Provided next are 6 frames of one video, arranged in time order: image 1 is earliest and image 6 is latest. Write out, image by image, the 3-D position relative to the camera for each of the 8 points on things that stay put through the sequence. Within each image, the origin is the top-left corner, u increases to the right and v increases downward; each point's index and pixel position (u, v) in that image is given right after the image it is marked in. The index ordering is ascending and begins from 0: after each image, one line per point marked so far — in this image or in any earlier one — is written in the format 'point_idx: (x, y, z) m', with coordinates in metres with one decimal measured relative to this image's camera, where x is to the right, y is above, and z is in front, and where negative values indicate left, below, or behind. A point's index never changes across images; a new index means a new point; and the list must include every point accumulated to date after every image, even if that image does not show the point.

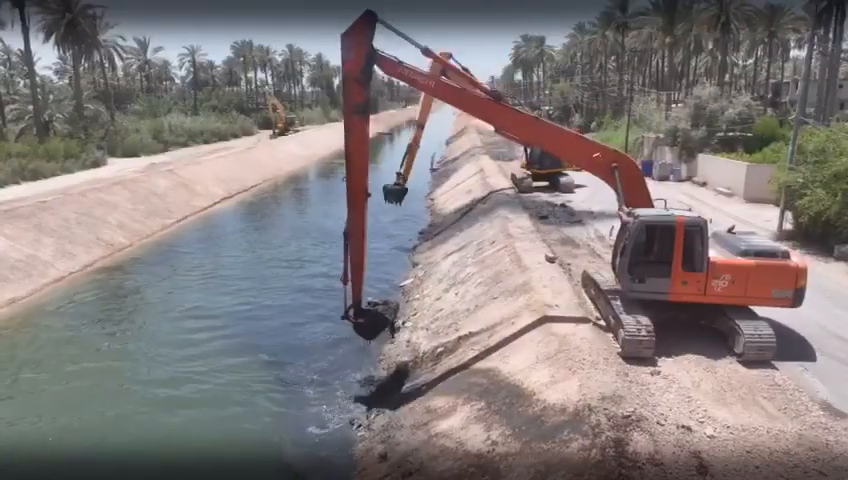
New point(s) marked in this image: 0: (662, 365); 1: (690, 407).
0: (+3.0, -1.6, +8.8) m
1: (+2.9, -1.8, +7.6) m
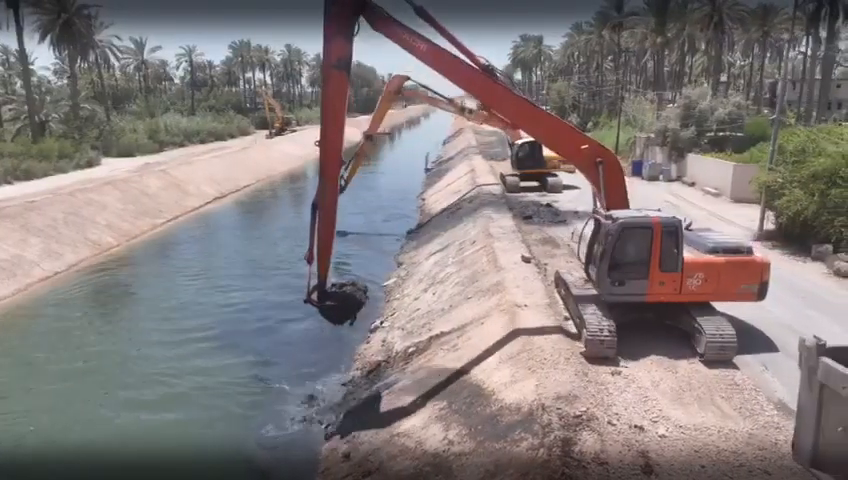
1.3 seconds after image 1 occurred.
0: (+2.5, -1.6, +8.8) m
1: (+2.4, -1.8, +7.6) m
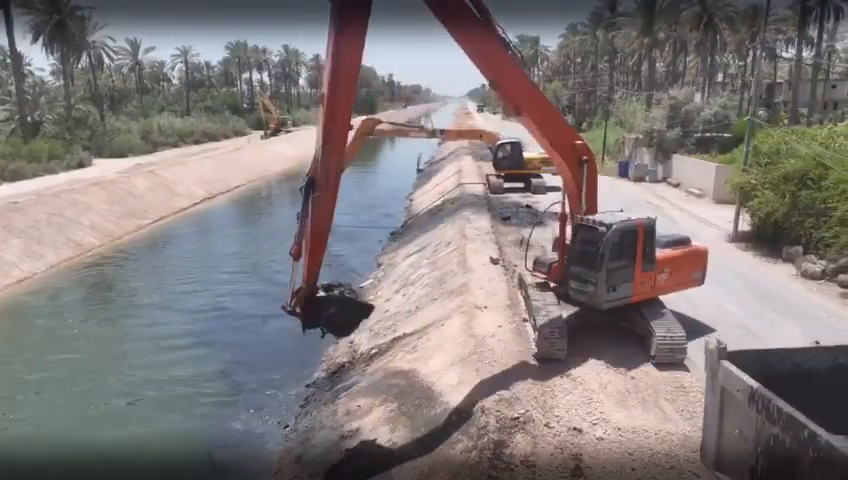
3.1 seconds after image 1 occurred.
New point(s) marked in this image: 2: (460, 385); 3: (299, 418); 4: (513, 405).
0: (+1.9, -1.6, +8.8) m
1: (+1.8, -1.8, +7.6) m
2: (+0.4, -1.8, +8.5) m
3: (-1.9, -2.7, +10.7) m
4: (+1.0, -1.8, +7.6) m
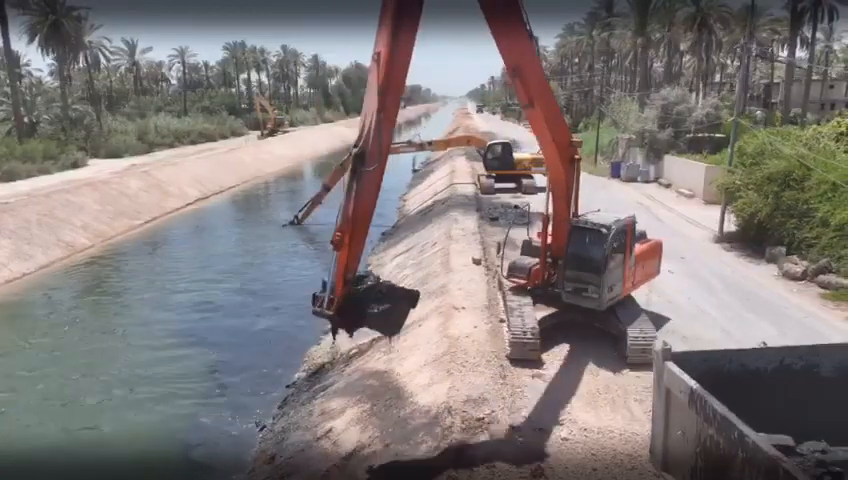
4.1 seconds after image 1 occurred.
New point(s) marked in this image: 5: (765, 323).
0: (+1.5, -1.6, +8.9) m
1: (+1.4, -1.8, +7.6) m
2: (+0.1, -1.8, +8.5) m
3: (-2.3, -2.7, +10.7) m
4: (+0.6, -1.8, +7.6) m
5: (+5.2, -1.3, +10.7) m
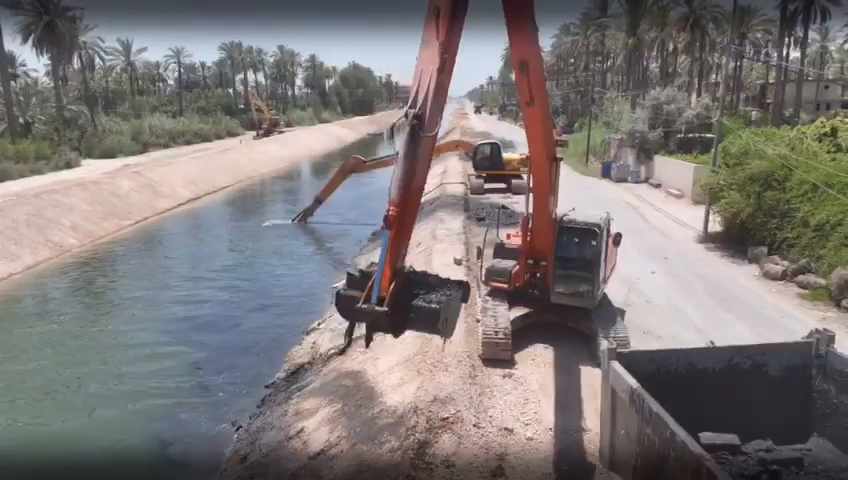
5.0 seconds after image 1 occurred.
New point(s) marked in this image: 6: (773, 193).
0: (+1.2, -1.6, +8.9) m
1: (+1.1, -1.8, +7.6) m
2: (-0.3, -1.8, +8.5) m
3: (-2.6, -2.7, +10.7) m
4: (+0.3, -1.8, +7.6) m
5: (+4.8, -1.3, +10.7) m
6: (+7.1, +1.0, +14.3) m
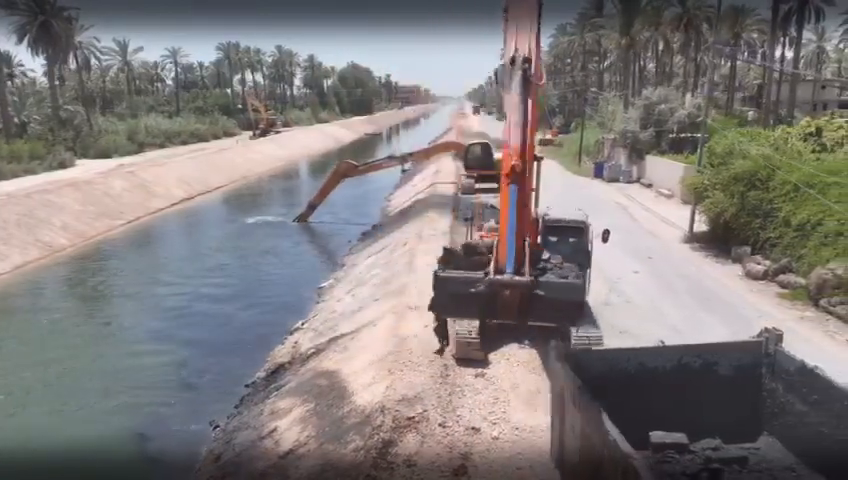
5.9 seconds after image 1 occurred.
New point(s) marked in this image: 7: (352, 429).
0: (+0.8, -1.6, +8.9) m
1: (+0.7, -1.8, +7.6) m
2: (-0.6, -1.8, +8.5) m
3: (-3.0, -2.7, +10.7) m
4: (-0.1, -1.8, +7.6) m
5: (+4.5, -1.3, +10.7) m
6: (+6.7, +1.0, +14.3) m
7: (-0.7, -2.0, +7.4) m
